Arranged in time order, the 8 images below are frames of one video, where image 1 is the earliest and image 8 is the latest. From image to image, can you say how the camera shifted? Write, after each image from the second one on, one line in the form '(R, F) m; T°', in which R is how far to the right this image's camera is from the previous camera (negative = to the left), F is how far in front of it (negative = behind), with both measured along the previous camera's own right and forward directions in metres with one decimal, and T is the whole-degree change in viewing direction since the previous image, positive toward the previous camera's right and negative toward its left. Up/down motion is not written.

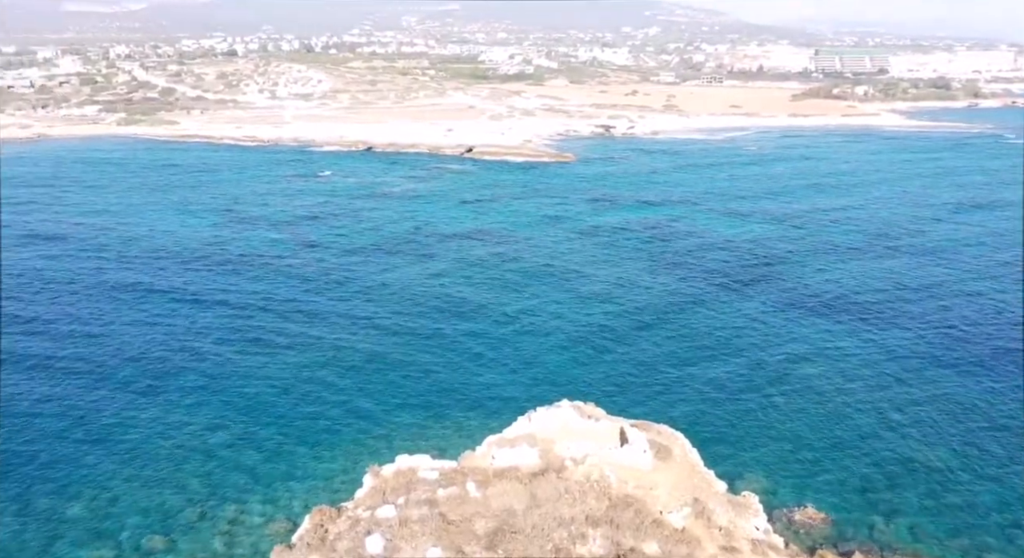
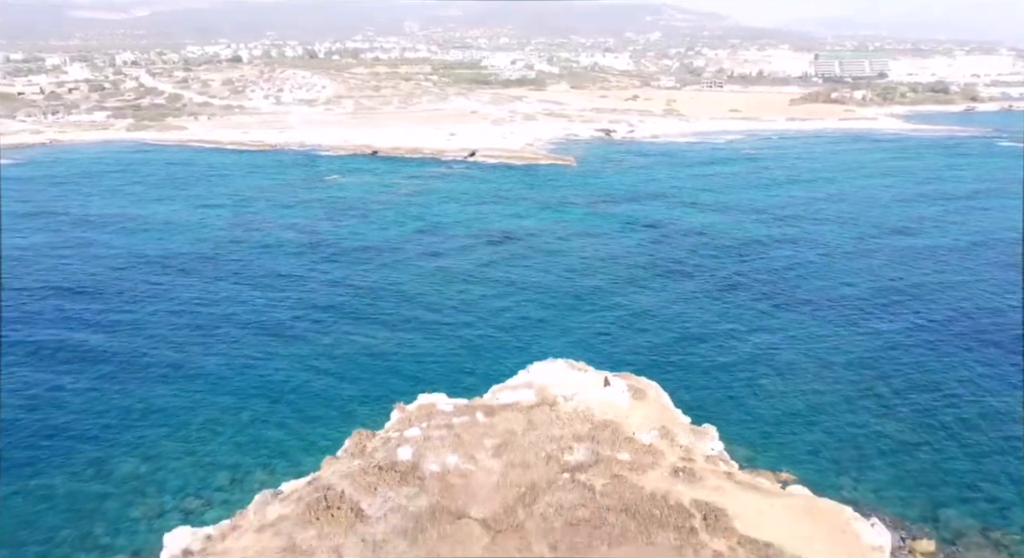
(0.0, -2.6) m; 0°
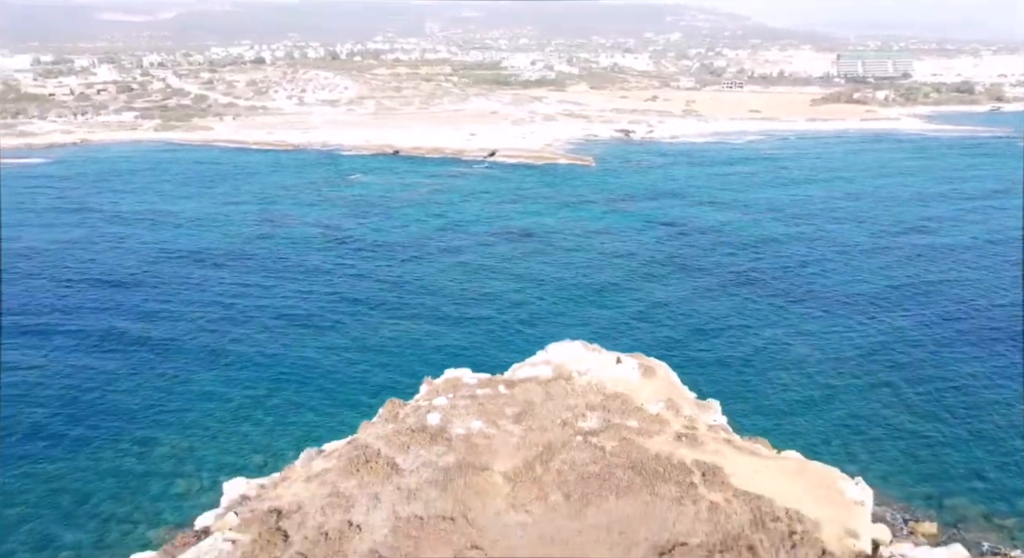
(0.0, -1.3) m; -1°
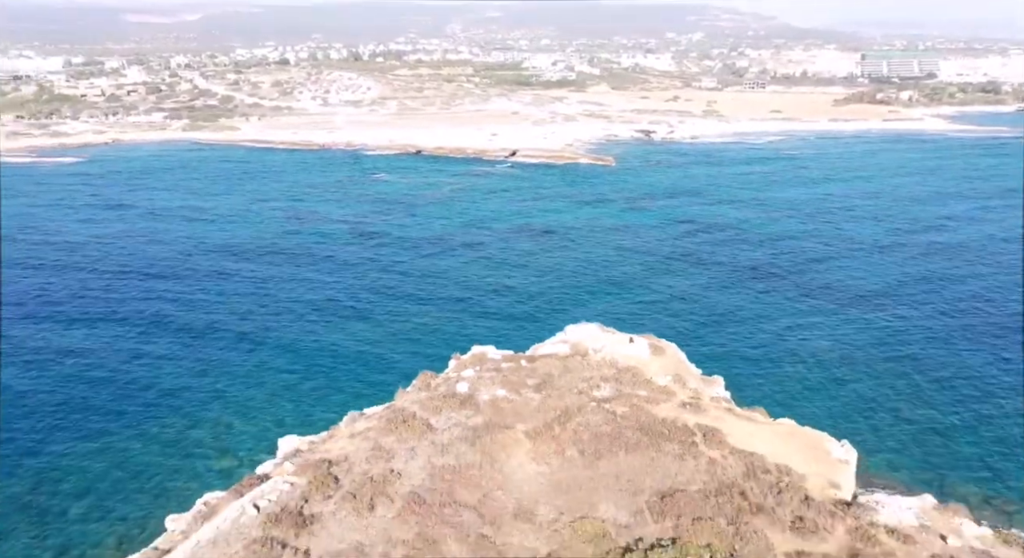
(0.0, -1.5) m; -1°
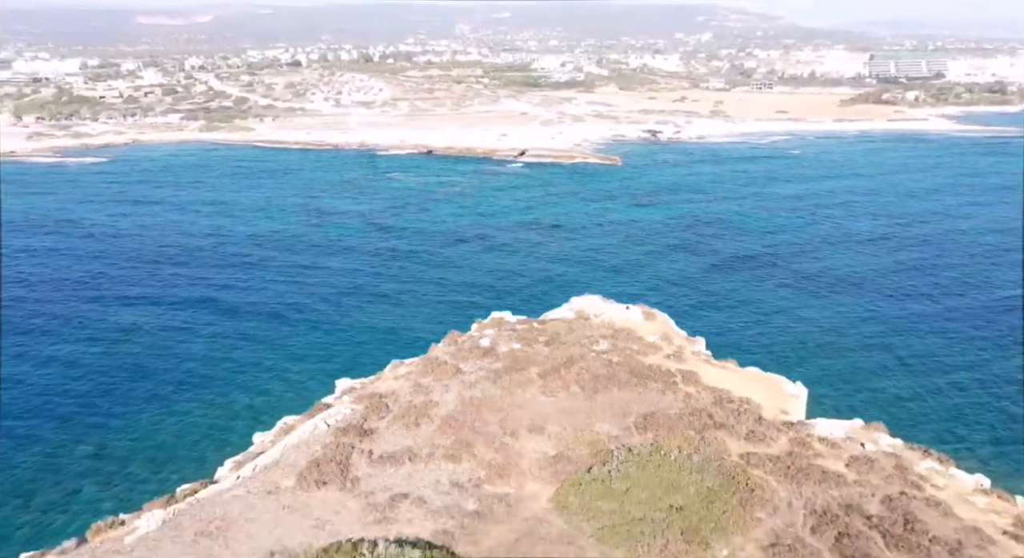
(-0.1, -3.0) m; -1°
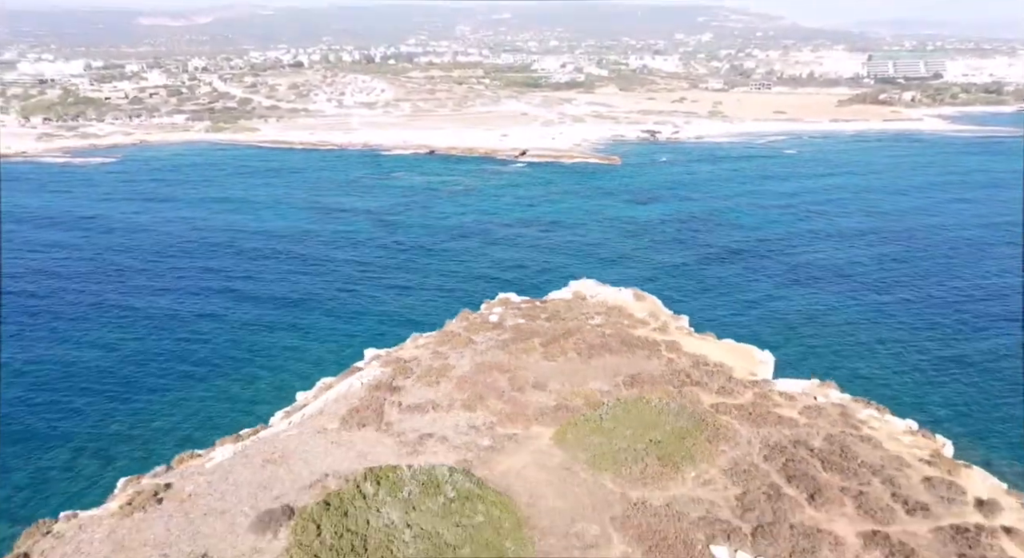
(-0.1, -2.5) m; 0°
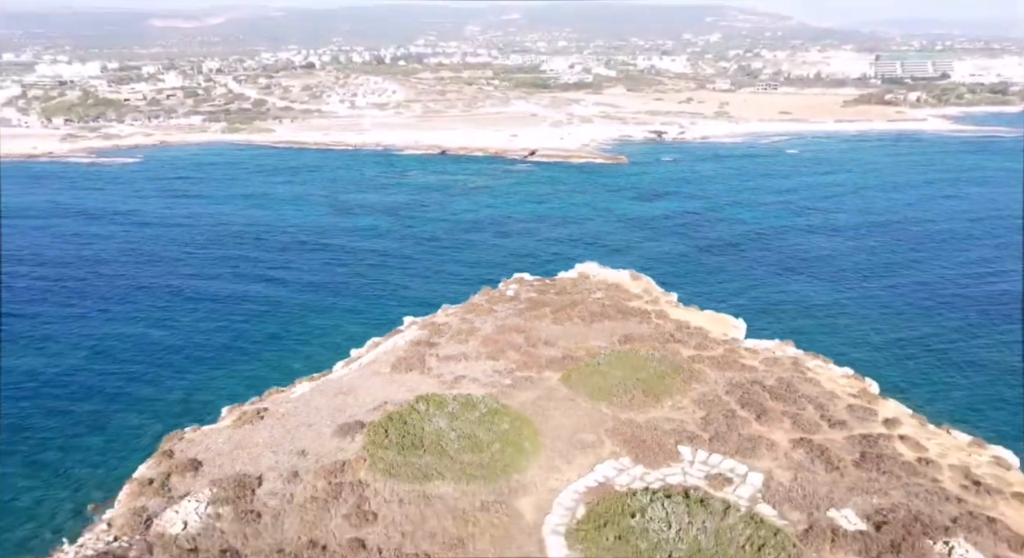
(-0.2, -3.7) m; -1°
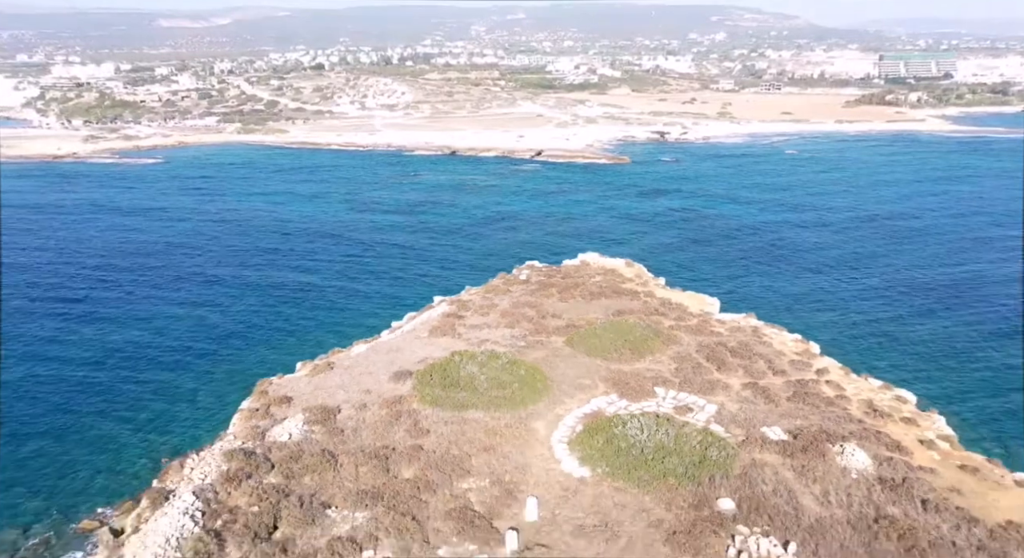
(-0.2, -4.5) m; 0°
